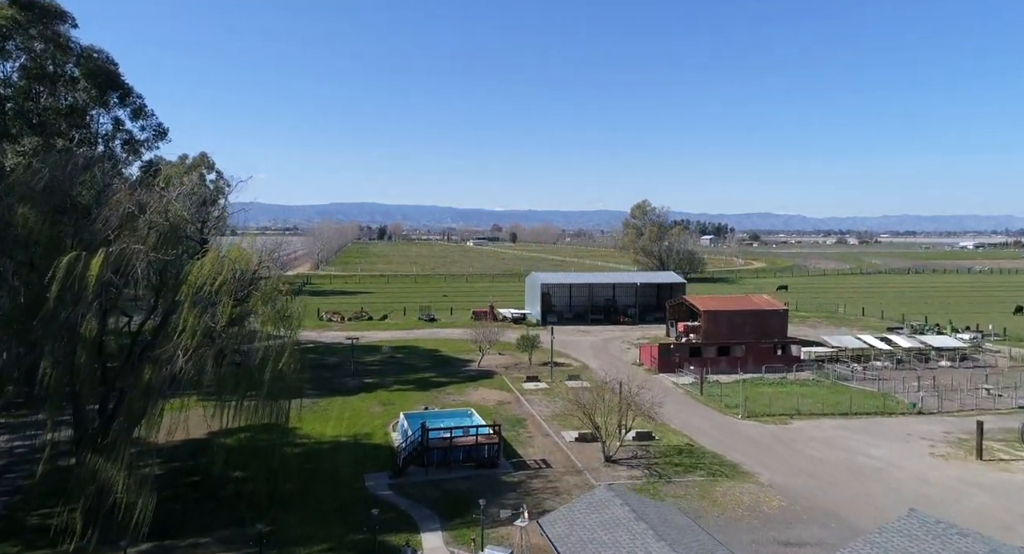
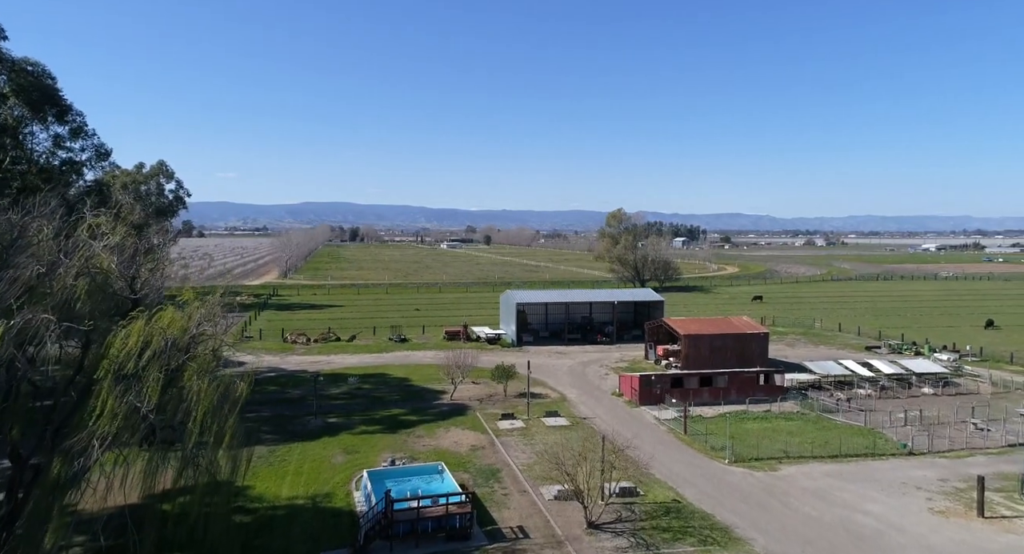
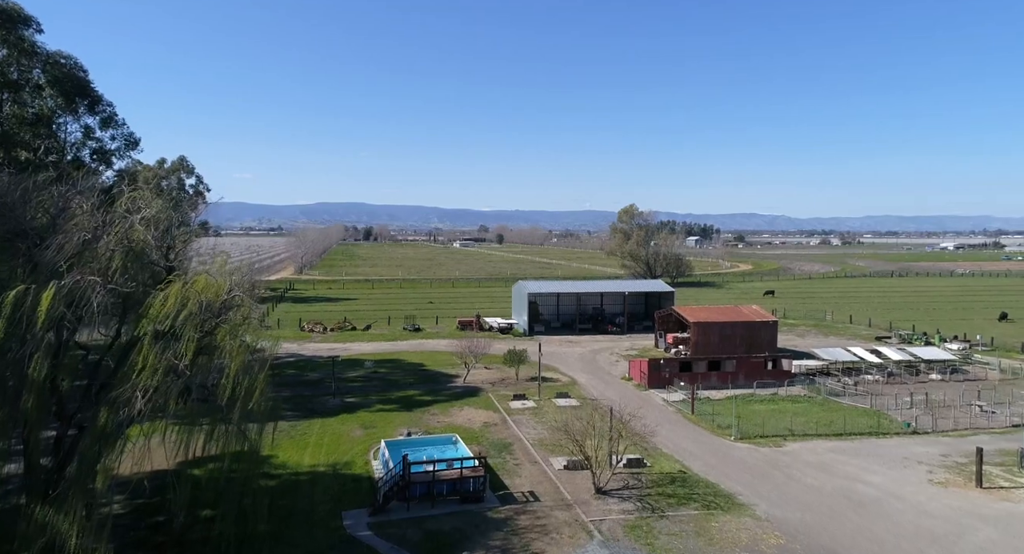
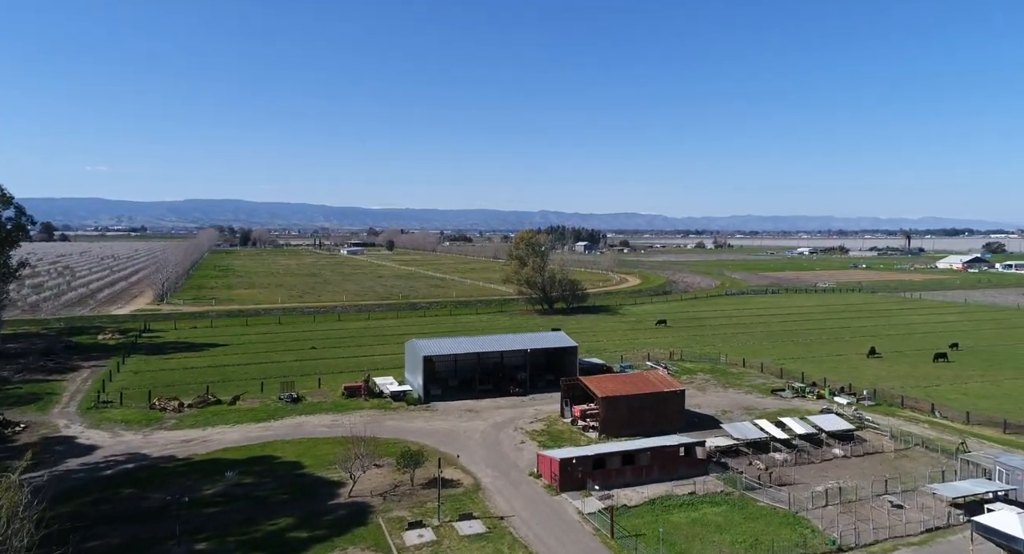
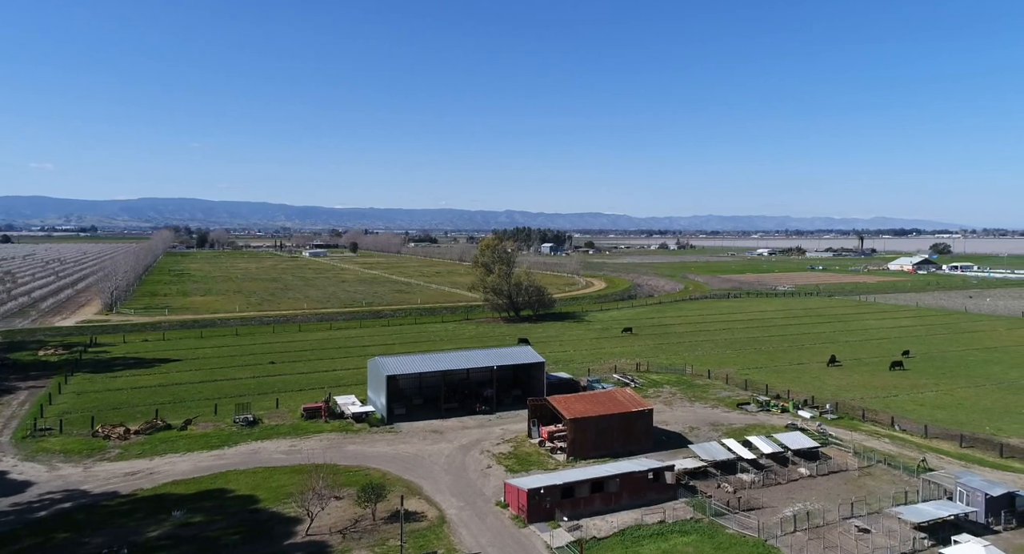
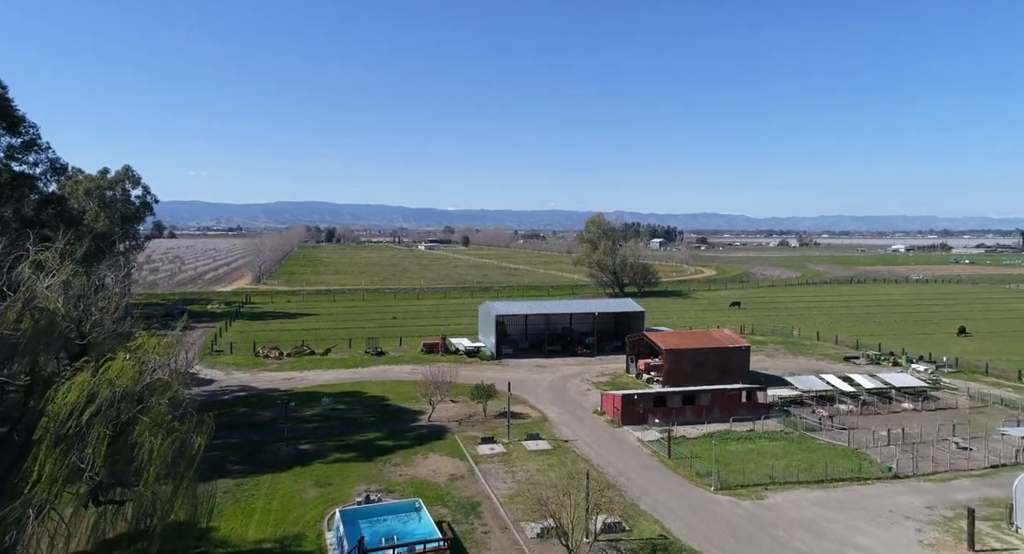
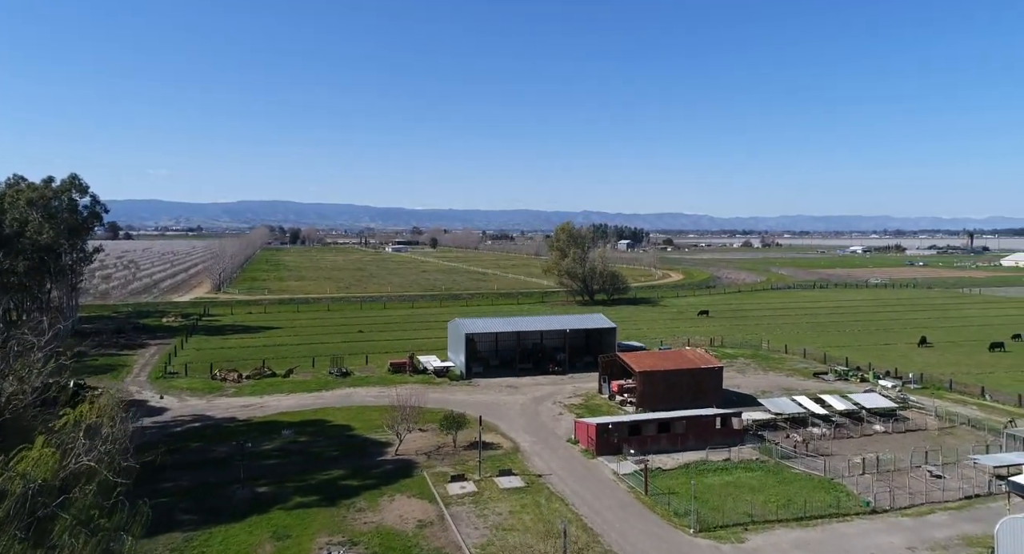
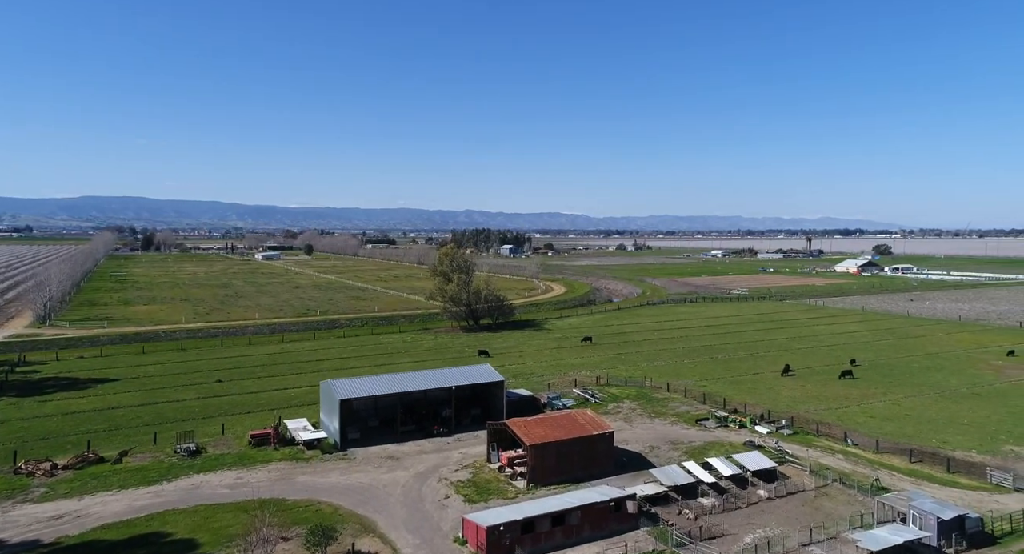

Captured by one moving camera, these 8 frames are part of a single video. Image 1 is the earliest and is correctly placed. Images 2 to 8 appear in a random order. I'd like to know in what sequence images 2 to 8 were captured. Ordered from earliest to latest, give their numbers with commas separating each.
3, 2, 6, 7, 4, 5, 8
